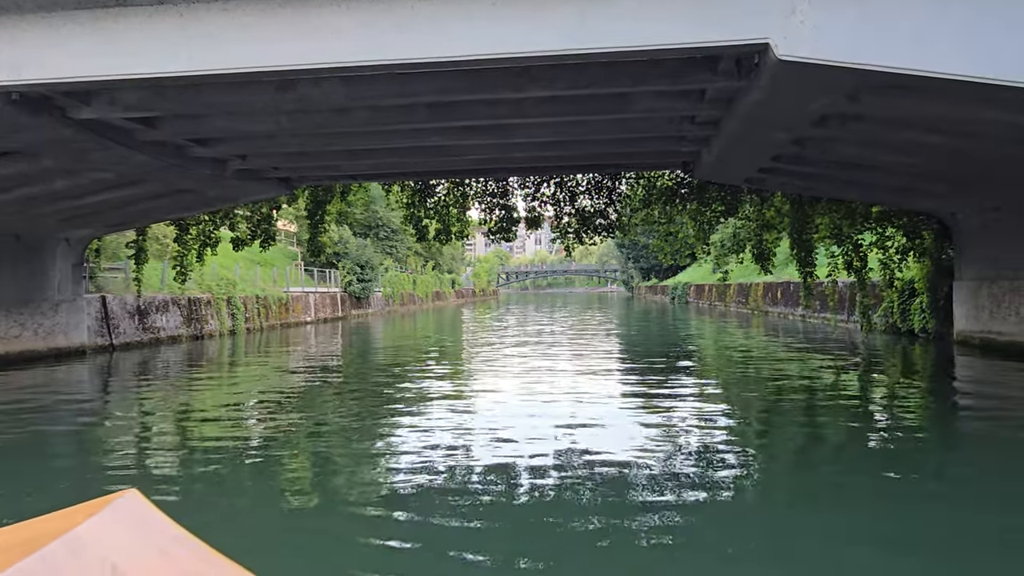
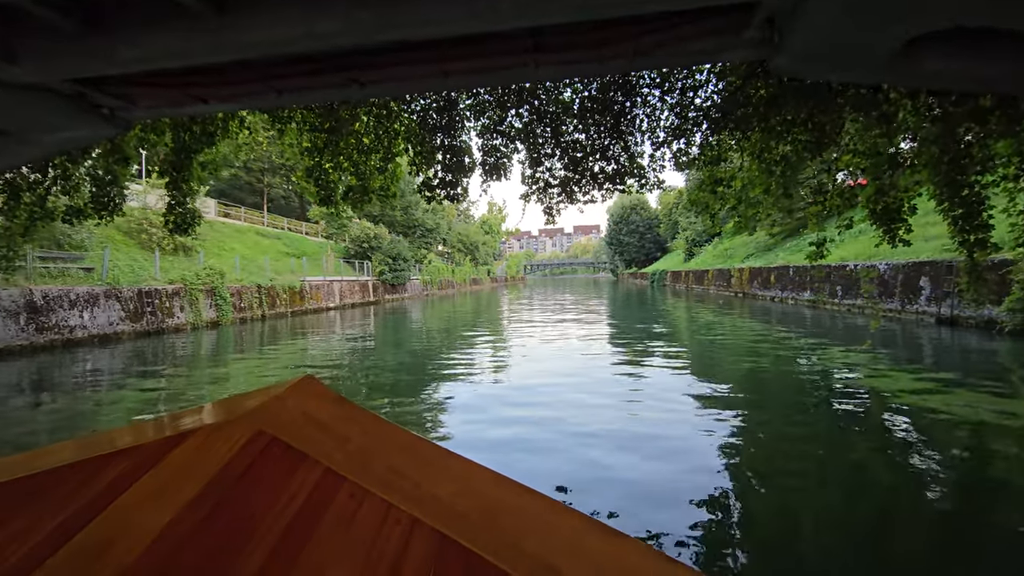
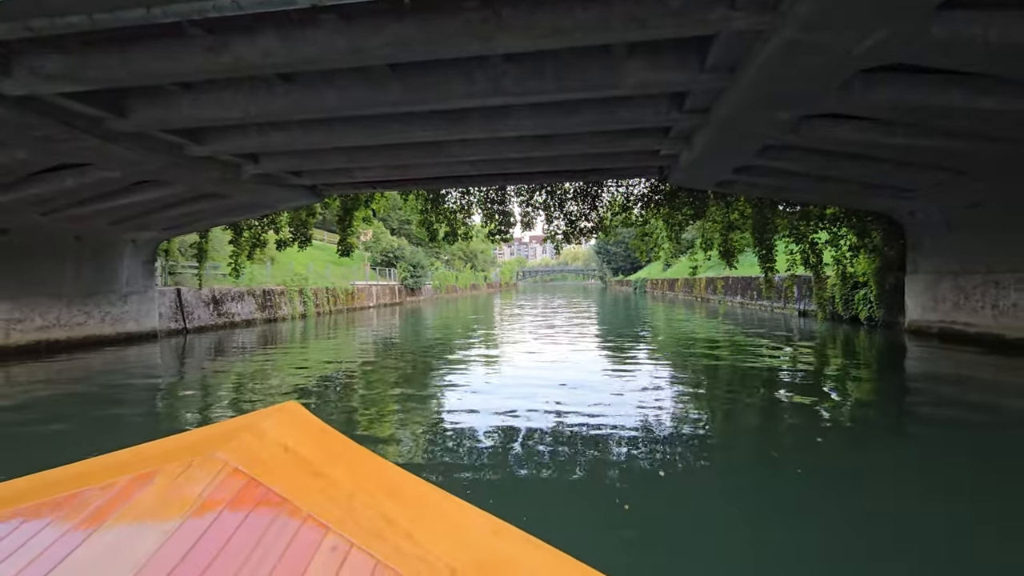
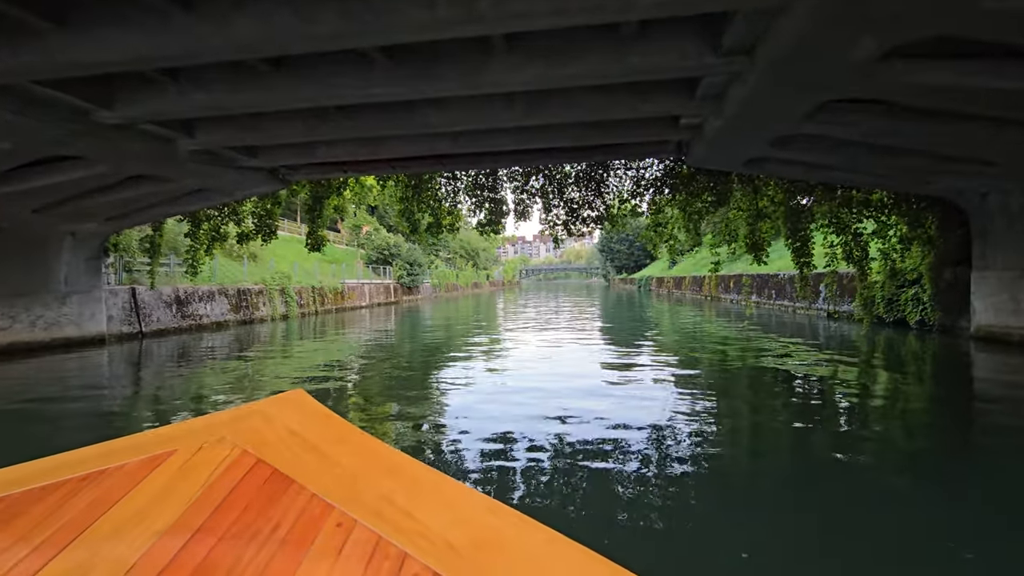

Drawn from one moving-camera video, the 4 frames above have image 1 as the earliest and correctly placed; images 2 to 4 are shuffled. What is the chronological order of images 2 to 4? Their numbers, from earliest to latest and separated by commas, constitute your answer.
3, 4, 2
